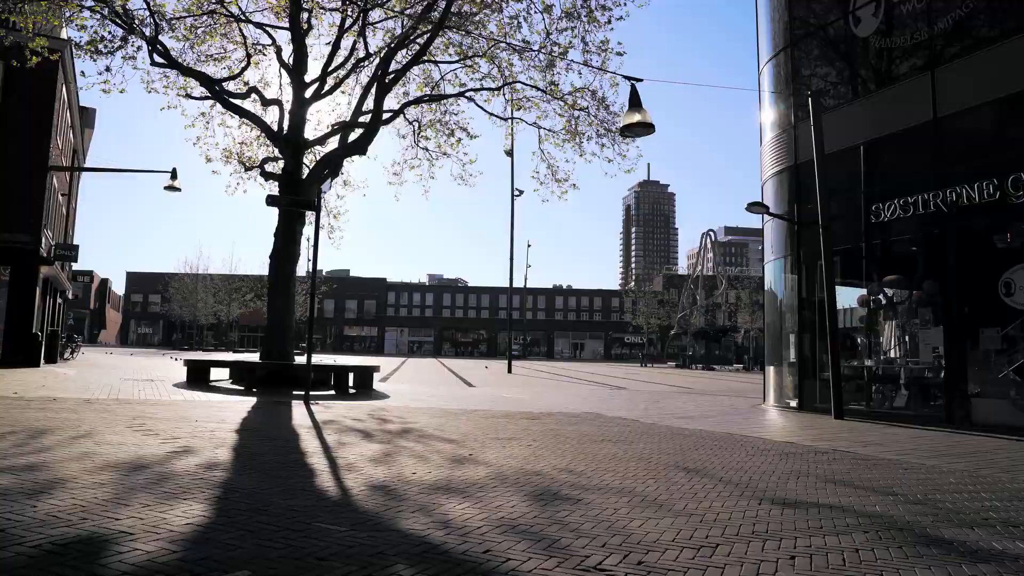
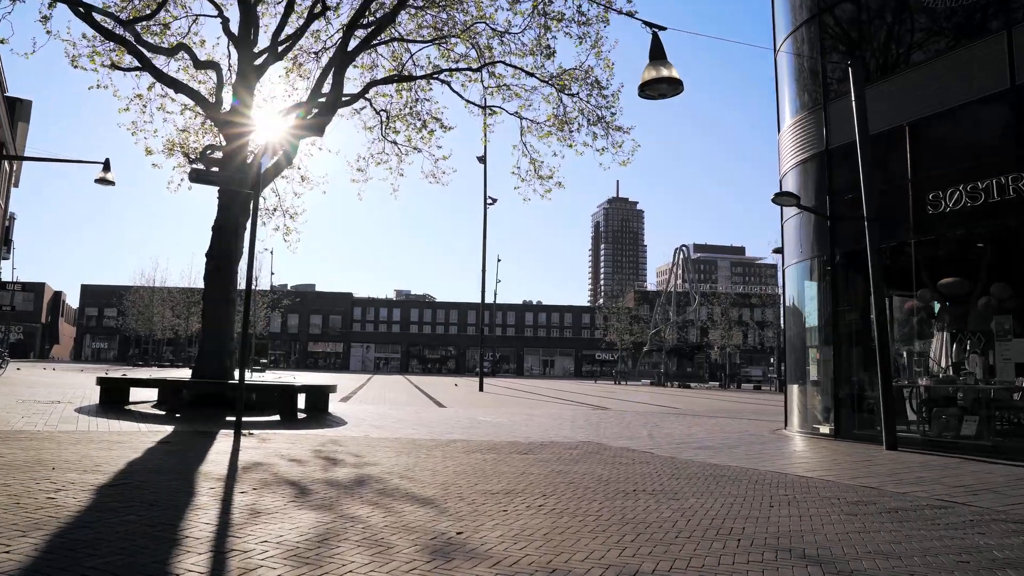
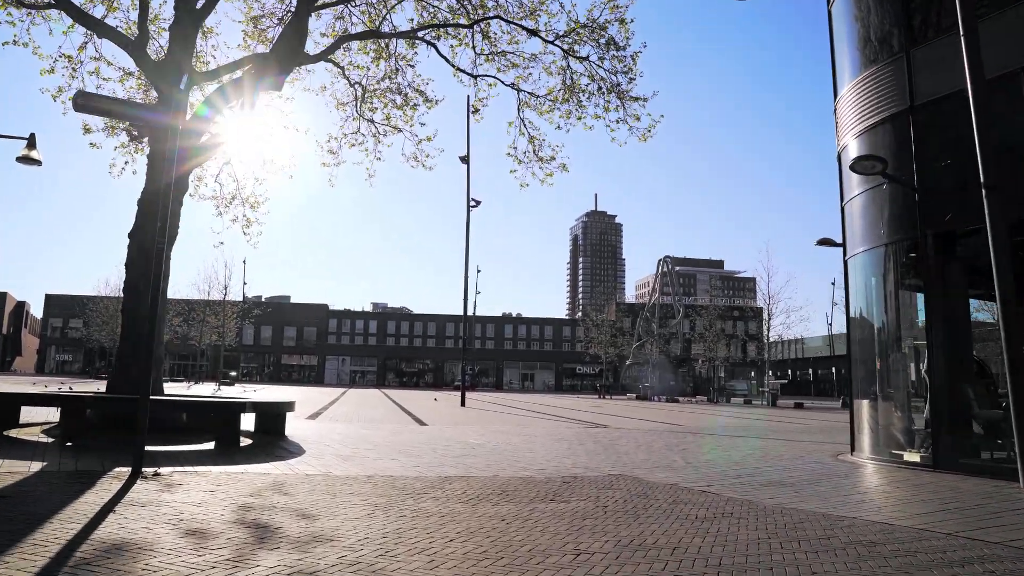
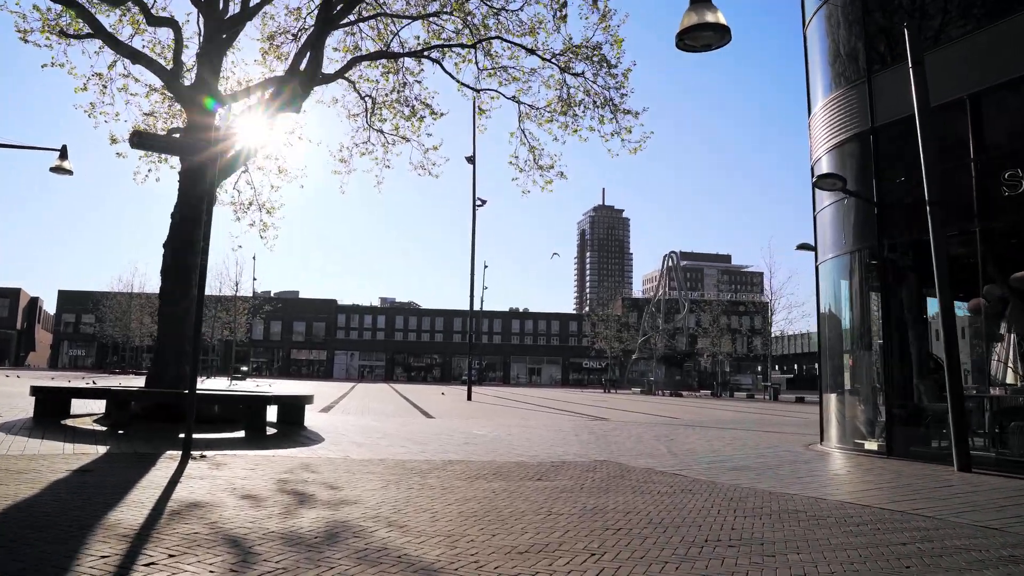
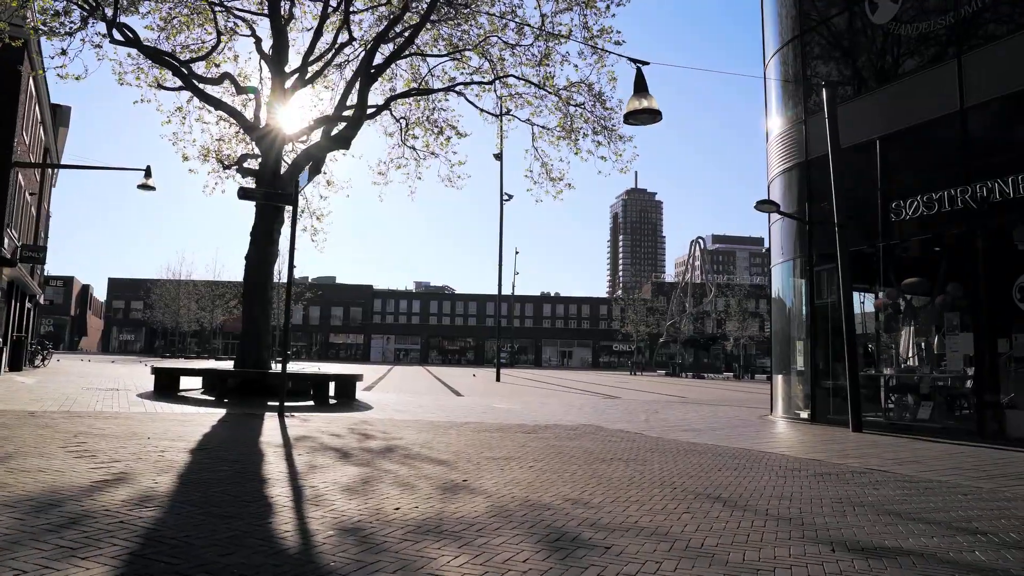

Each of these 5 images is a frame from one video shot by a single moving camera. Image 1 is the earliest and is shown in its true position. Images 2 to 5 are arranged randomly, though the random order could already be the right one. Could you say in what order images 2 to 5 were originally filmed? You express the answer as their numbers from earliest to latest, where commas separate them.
5, 2, 4, 3
